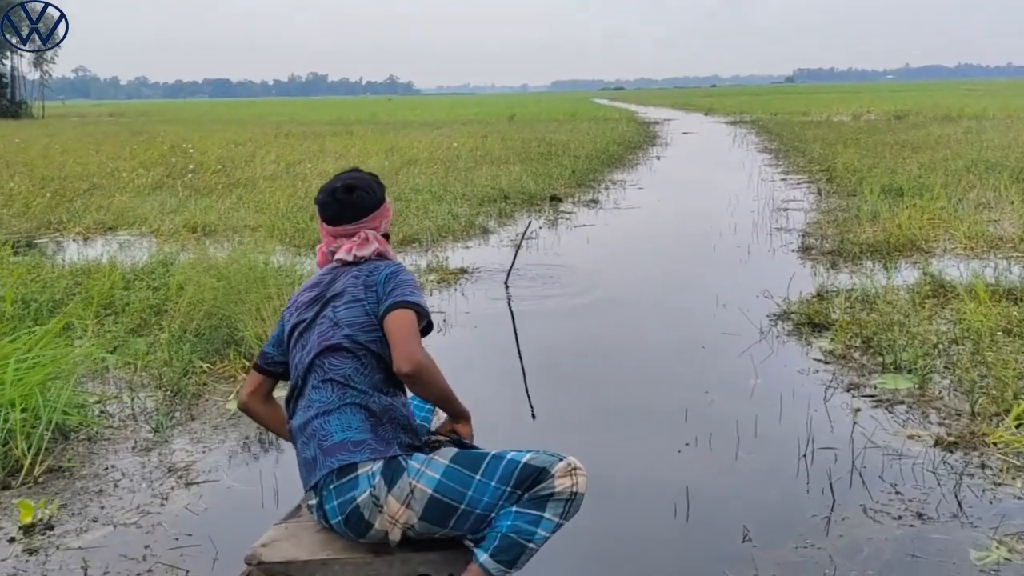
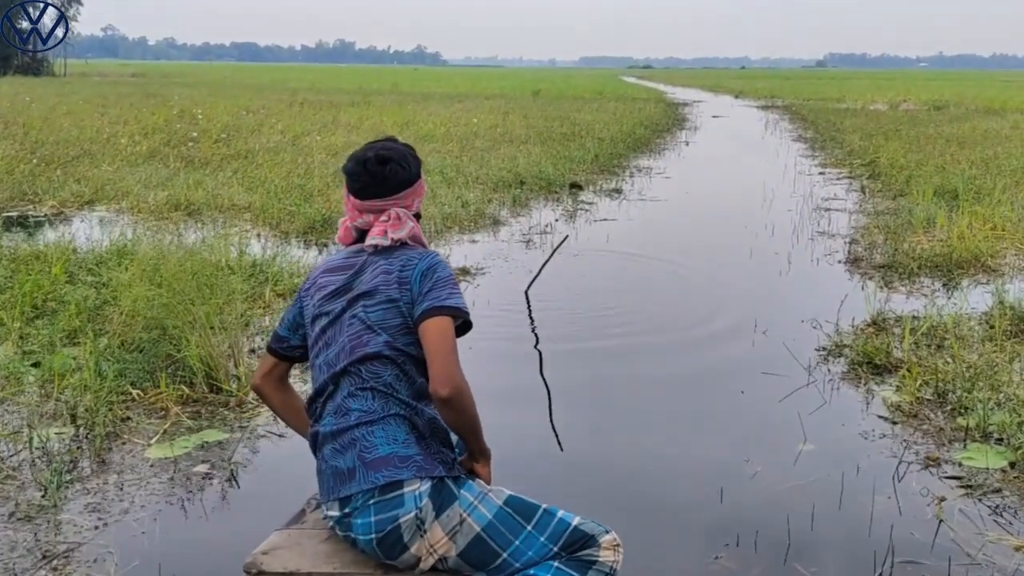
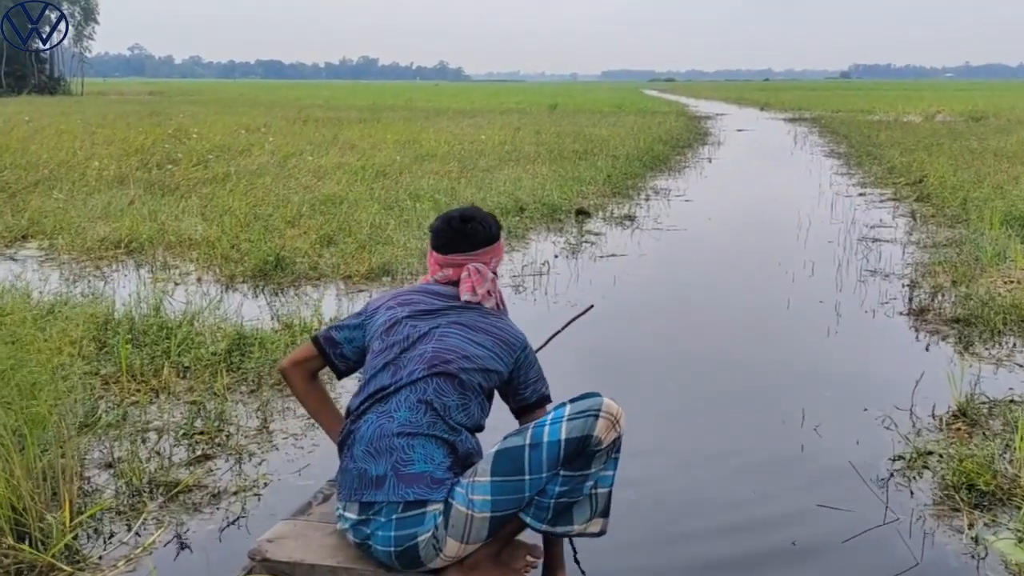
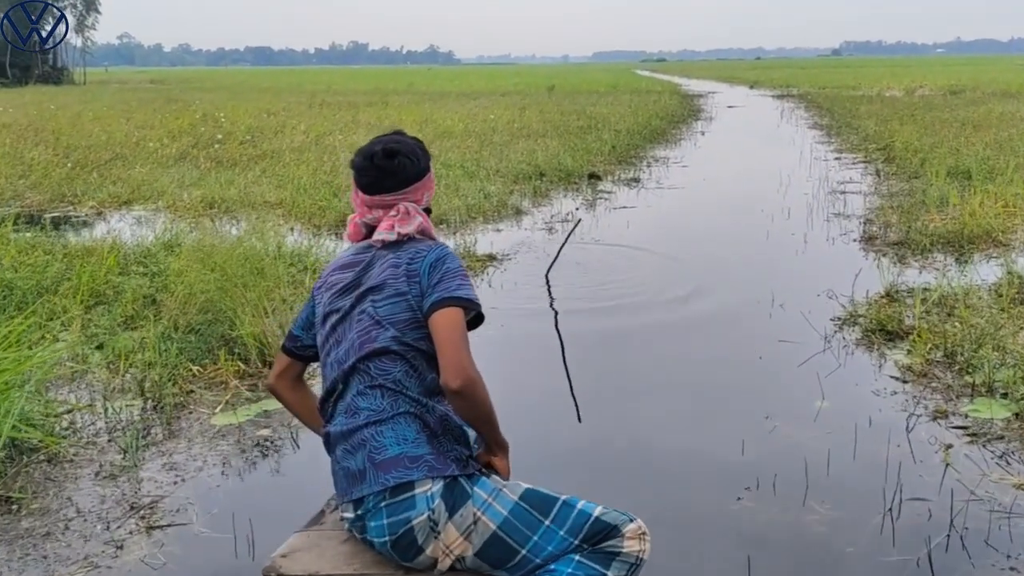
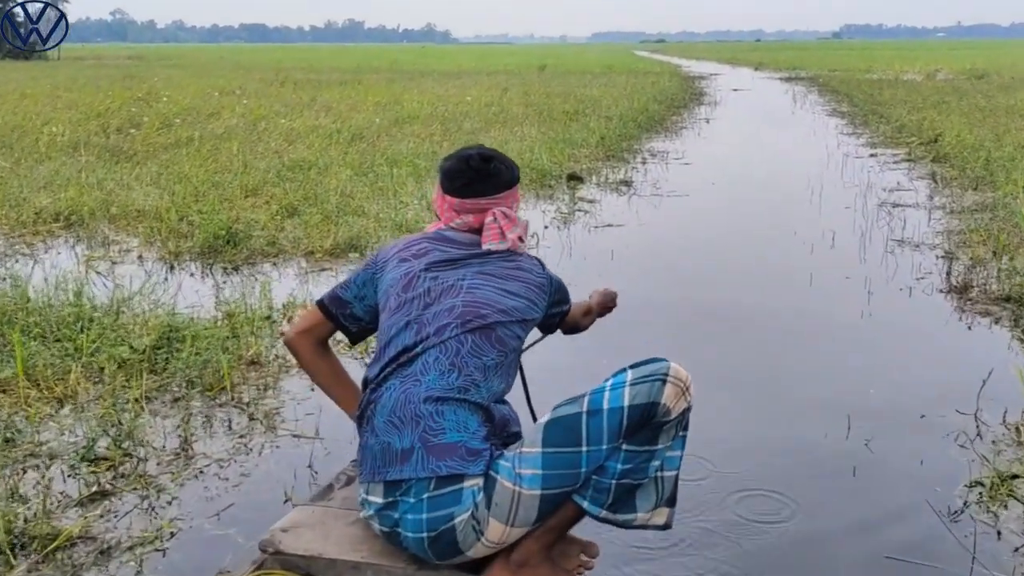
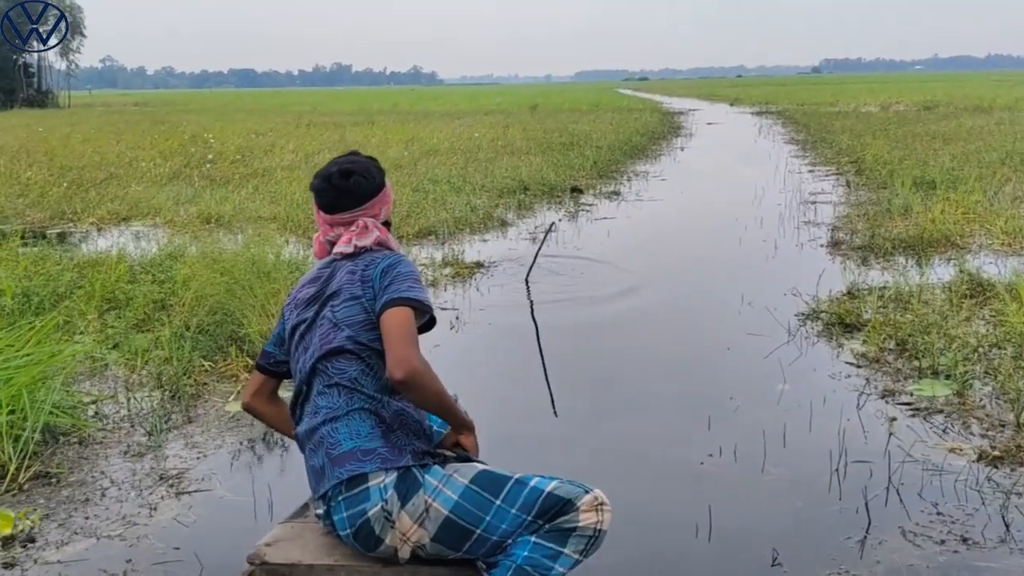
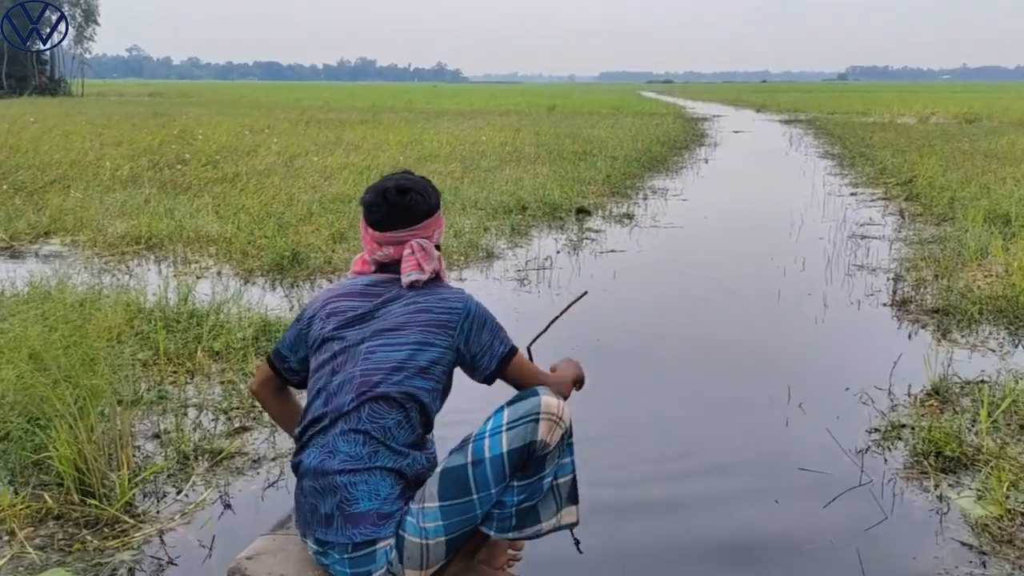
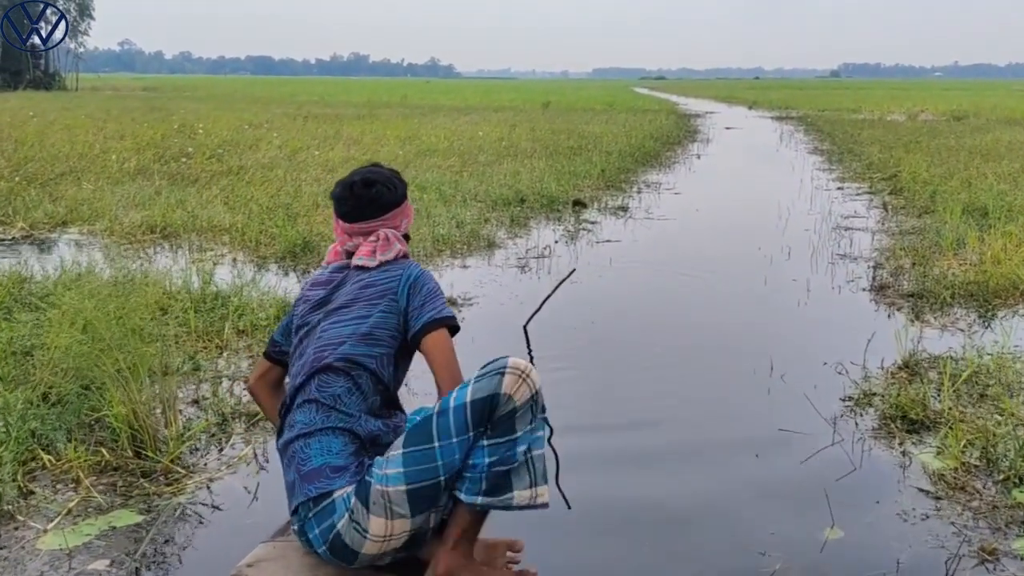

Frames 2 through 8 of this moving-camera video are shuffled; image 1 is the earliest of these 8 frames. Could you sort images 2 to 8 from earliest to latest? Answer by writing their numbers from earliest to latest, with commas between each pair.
6, 4, 2, 8, 7, 3, 5
